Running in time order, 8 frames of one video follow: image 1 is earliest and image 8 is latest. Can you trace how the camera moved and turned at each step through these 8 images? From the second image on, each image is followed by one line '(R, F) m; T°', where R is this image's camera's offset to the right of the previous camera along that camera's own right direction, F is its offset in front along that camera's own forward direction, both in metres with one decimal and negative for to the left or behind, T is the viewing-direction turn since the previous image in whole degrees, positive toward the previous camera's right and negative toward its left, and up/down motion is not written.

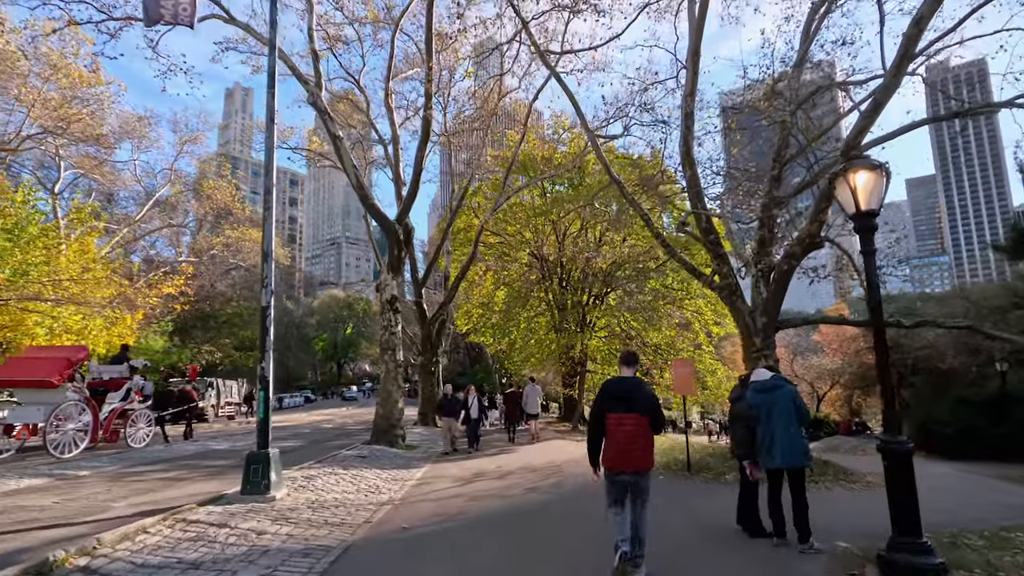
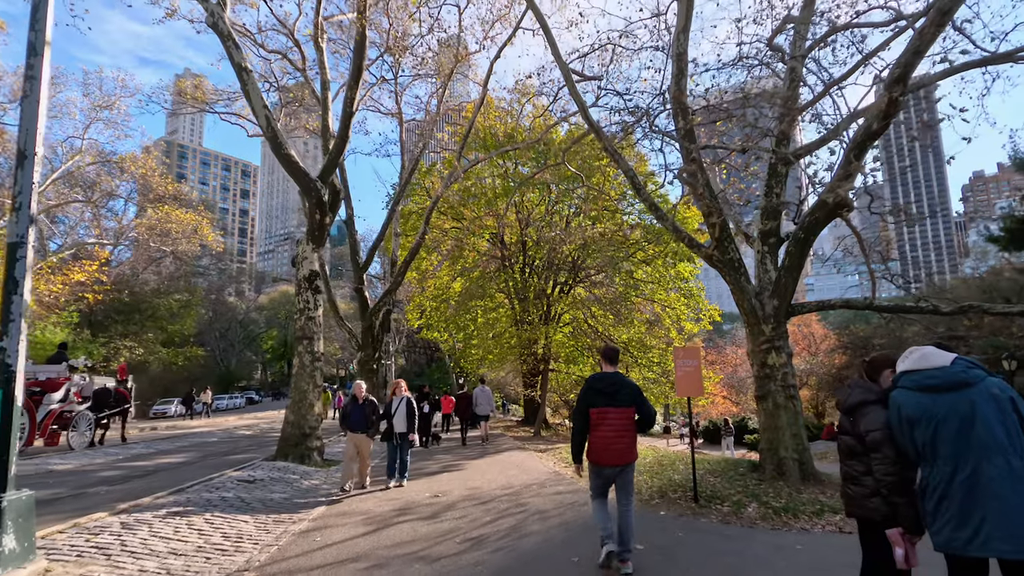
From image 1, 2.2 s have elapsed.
(+0.2, +2.8) m; +4°
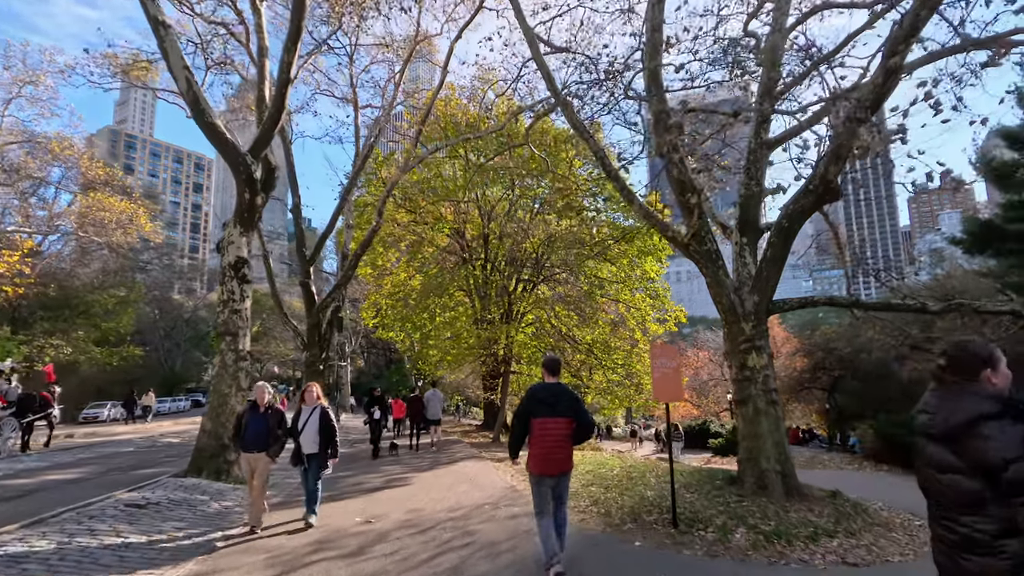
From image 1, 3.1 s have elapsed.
(+0.2, +1.2) m; +4°
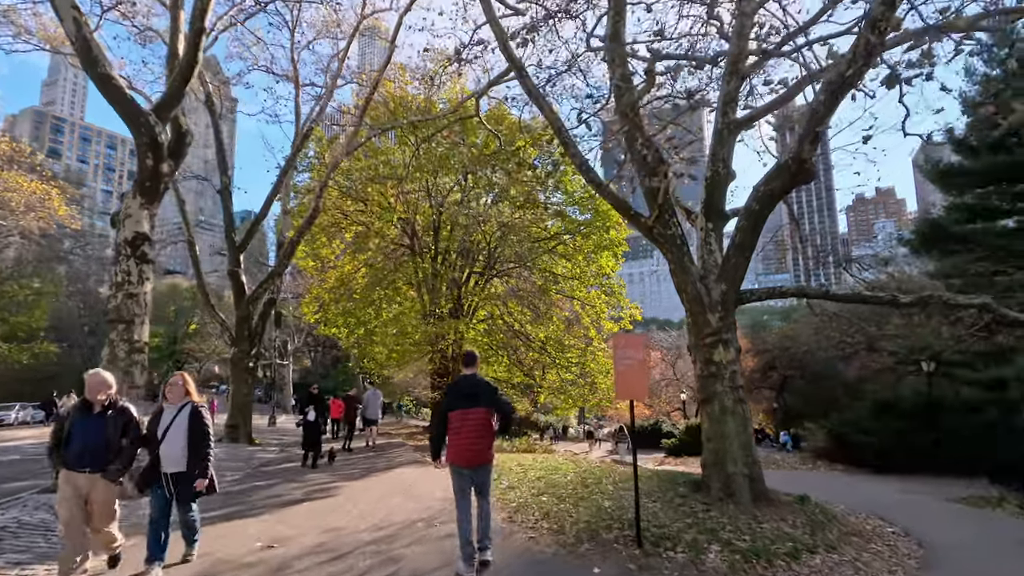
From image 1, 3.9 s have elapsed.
(+0.1, +1.0) m; +5°
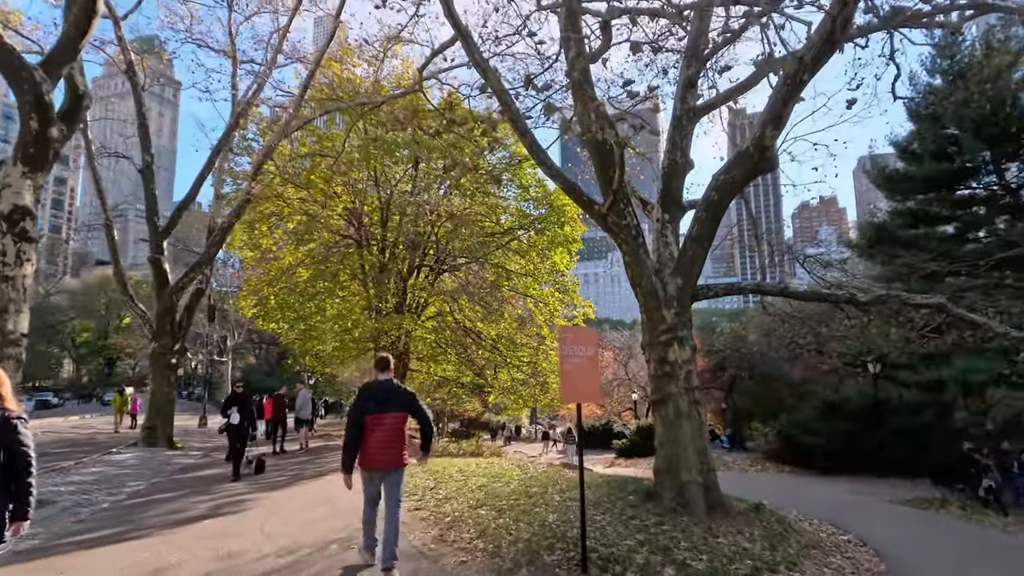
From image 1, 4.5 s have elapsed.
(+0.2, +0.7) m; +5°
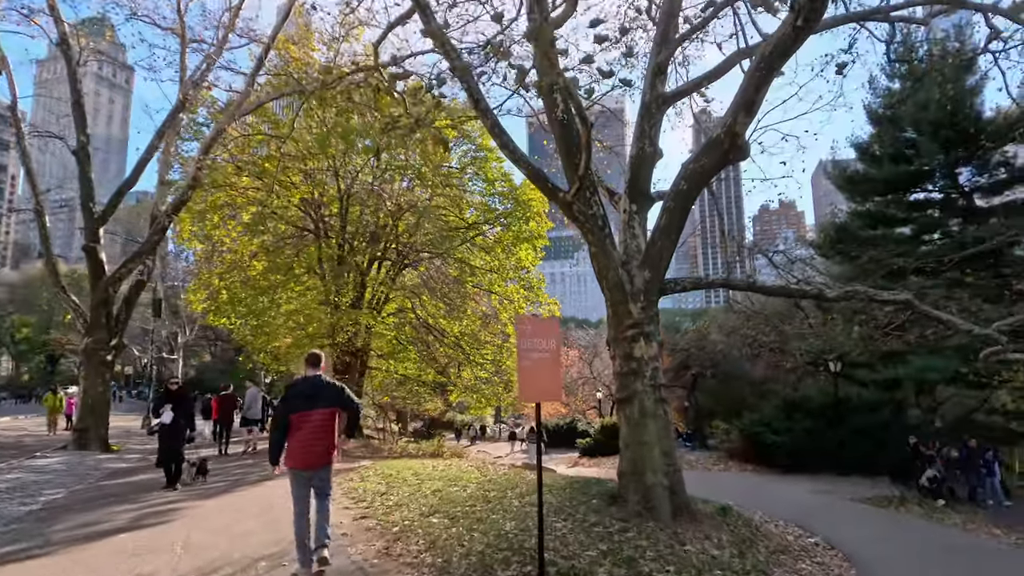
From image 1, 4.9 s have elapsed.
(+0.1, +0.5) m; +3°
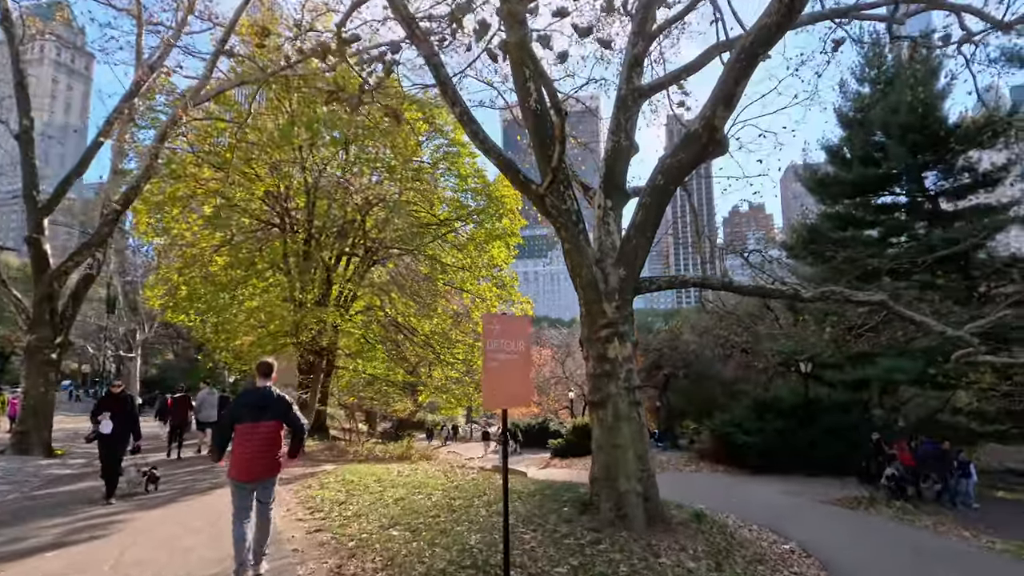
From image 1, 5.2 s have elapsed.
(+0.1, +0.4) m; +3°
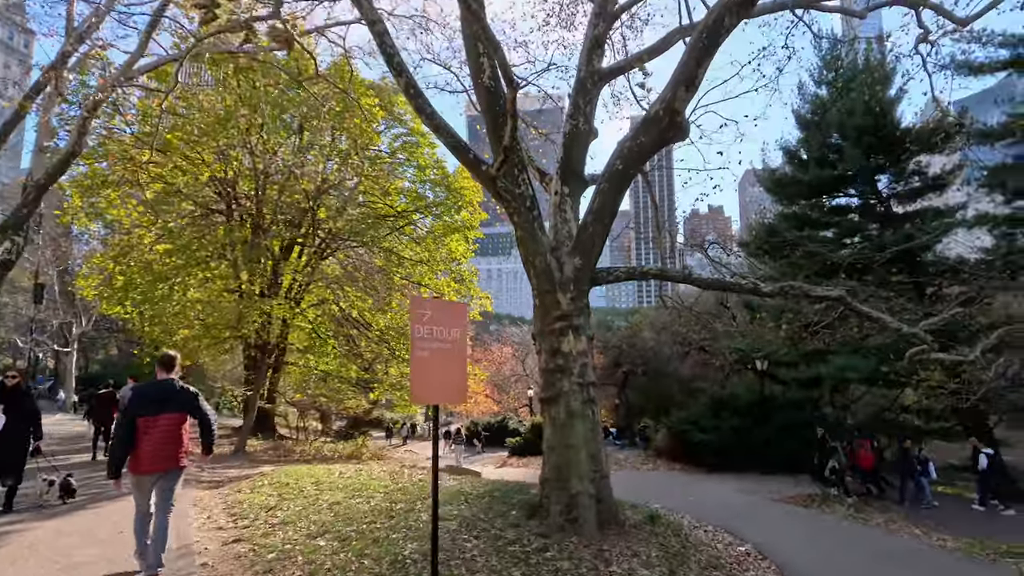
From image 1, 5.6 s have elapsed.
(+0.2, +0.4) m; +4°
